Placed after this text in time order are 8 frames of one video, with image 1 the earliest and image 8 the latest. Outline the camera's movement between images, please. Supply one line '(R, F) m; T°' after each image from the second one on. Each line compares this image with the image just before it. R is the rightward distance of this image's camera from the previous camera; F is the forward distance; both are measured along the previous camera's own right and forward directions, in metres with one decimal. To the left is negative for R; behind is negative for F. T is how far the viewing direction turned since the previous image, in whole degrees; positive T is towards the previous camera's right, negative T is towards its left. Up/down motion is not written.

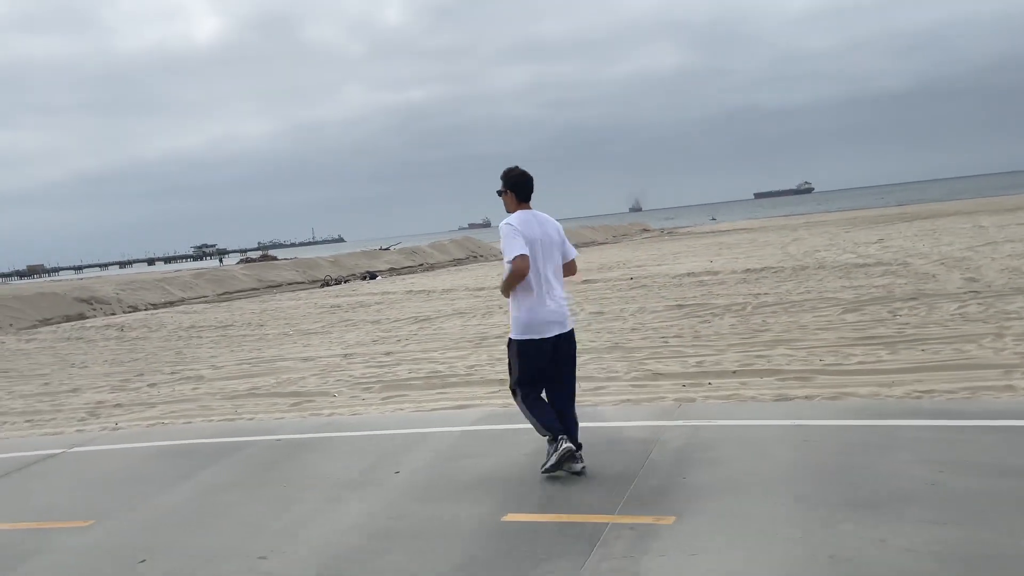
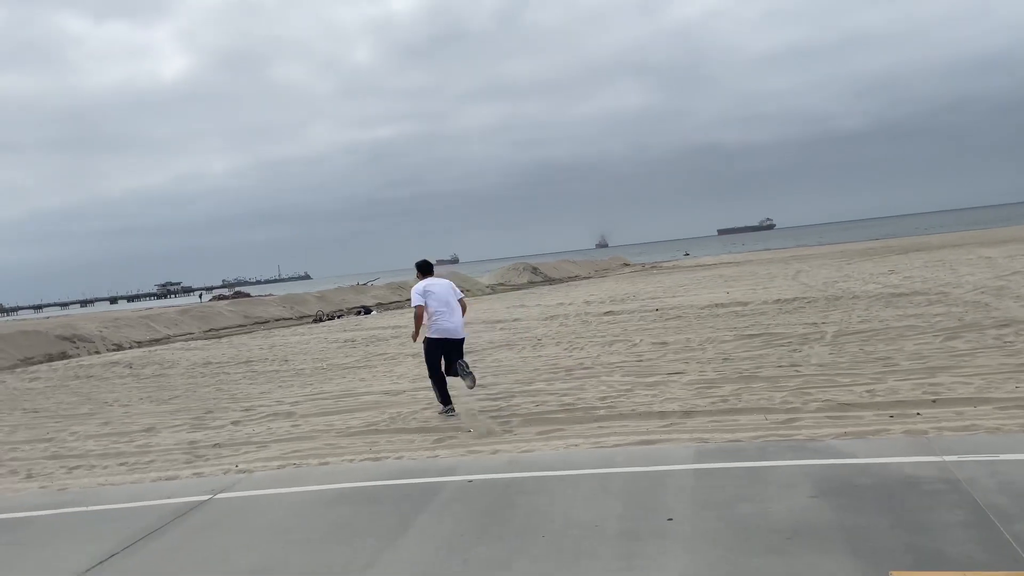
(-1.5, +0.6) m; +2°
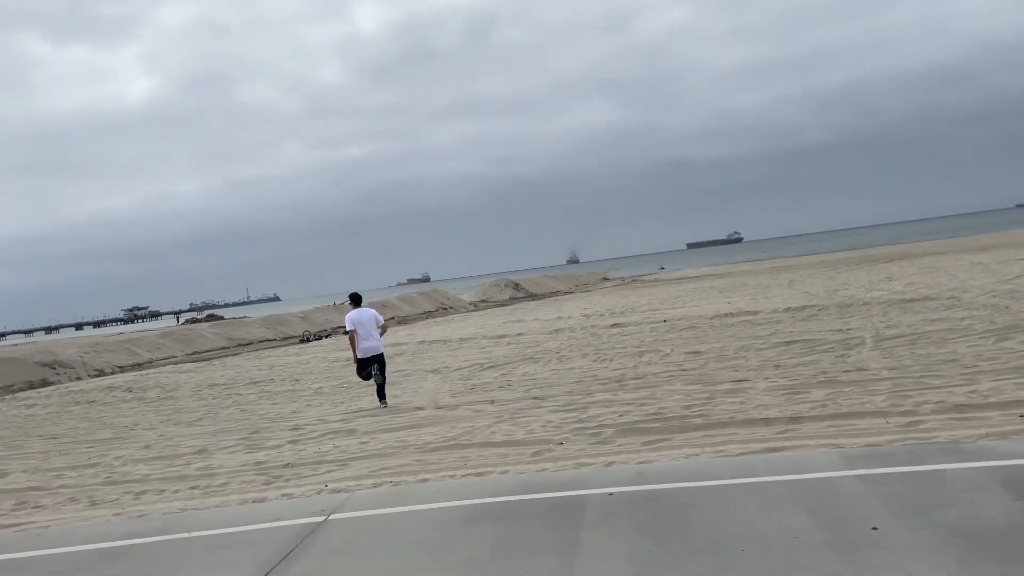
(-0.9, +0.3) m; +2°
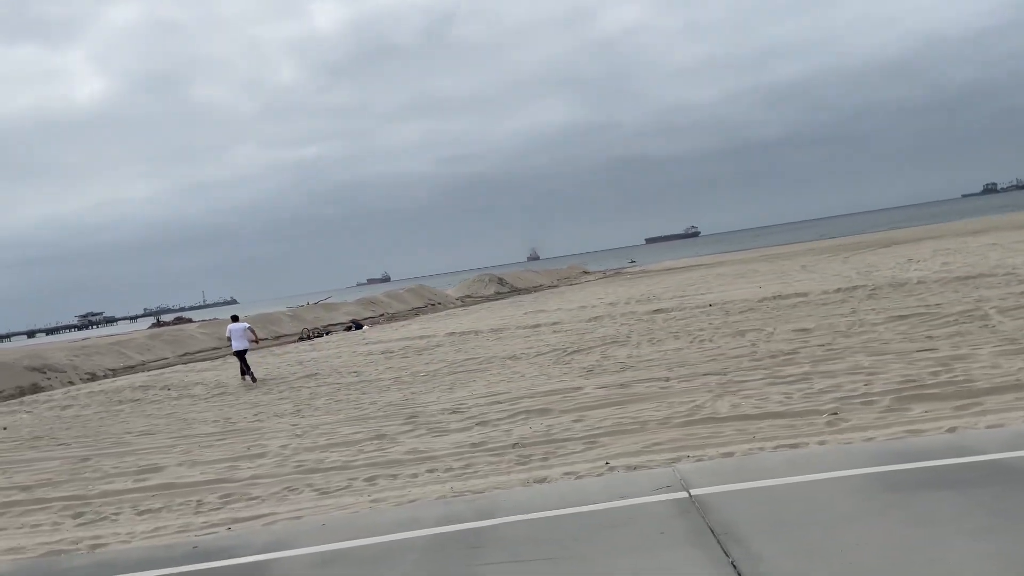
(-2.2, +0.6) m; +2°
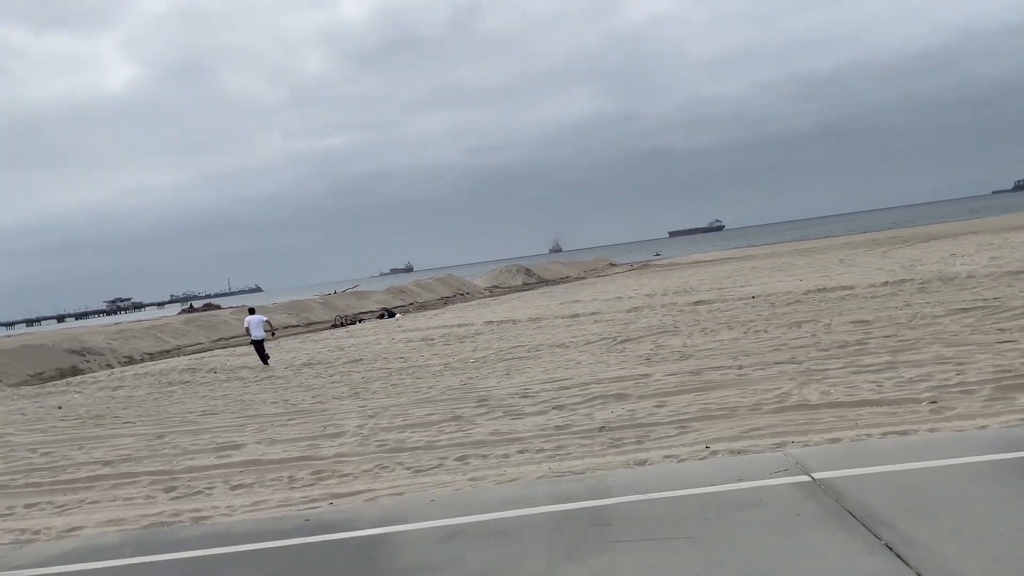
(-0.5, 0.0) m; -2°
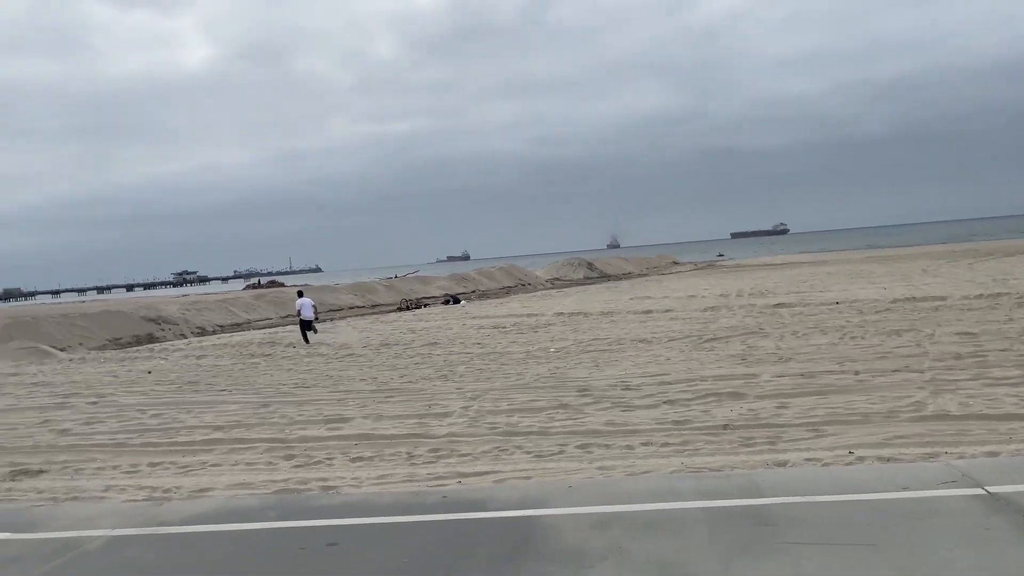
(-0.6, +0.1) m; -4°
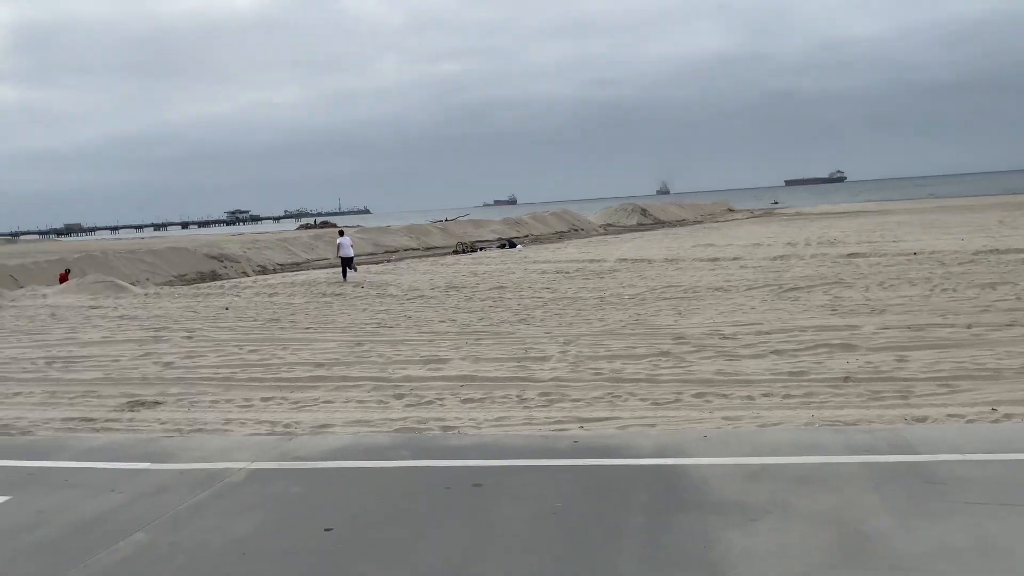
(-0.5, +0.1) m; -3°
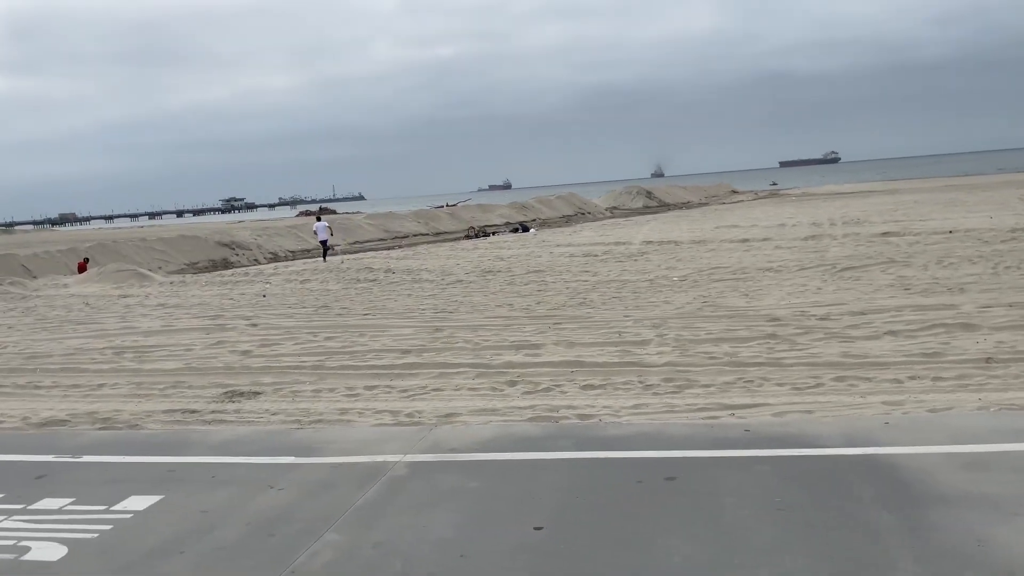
(-0.9, +0.3) m; 0°
